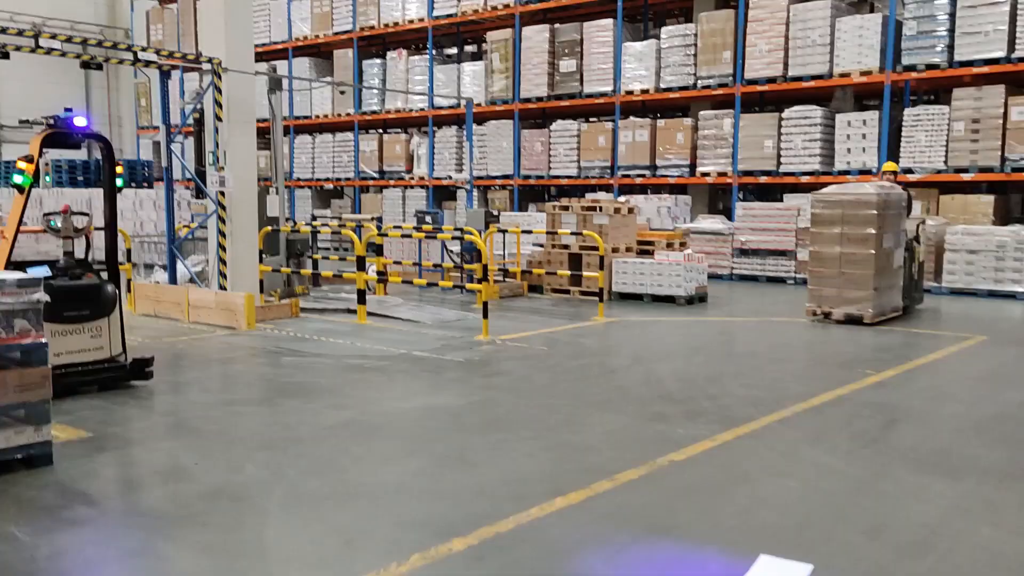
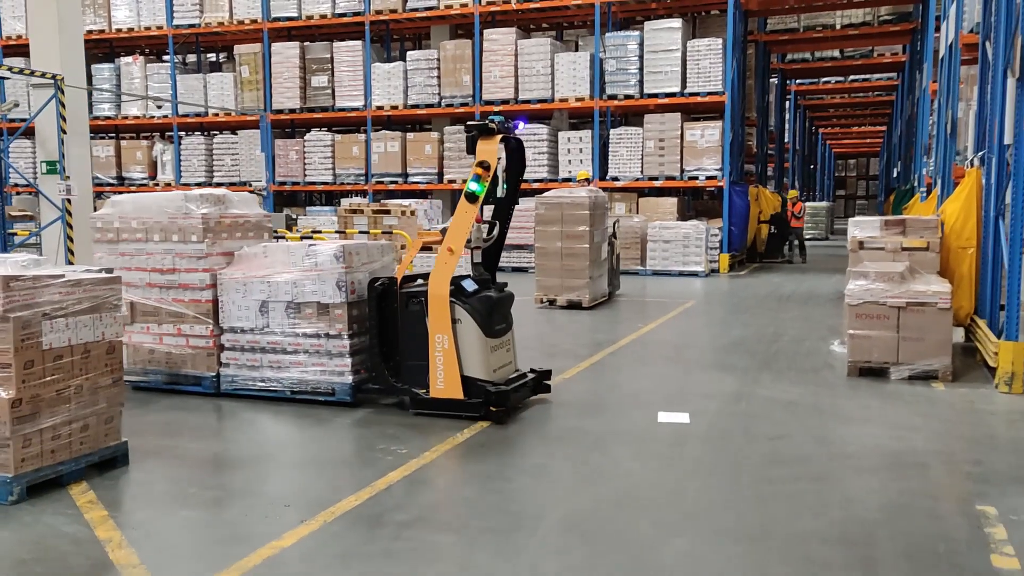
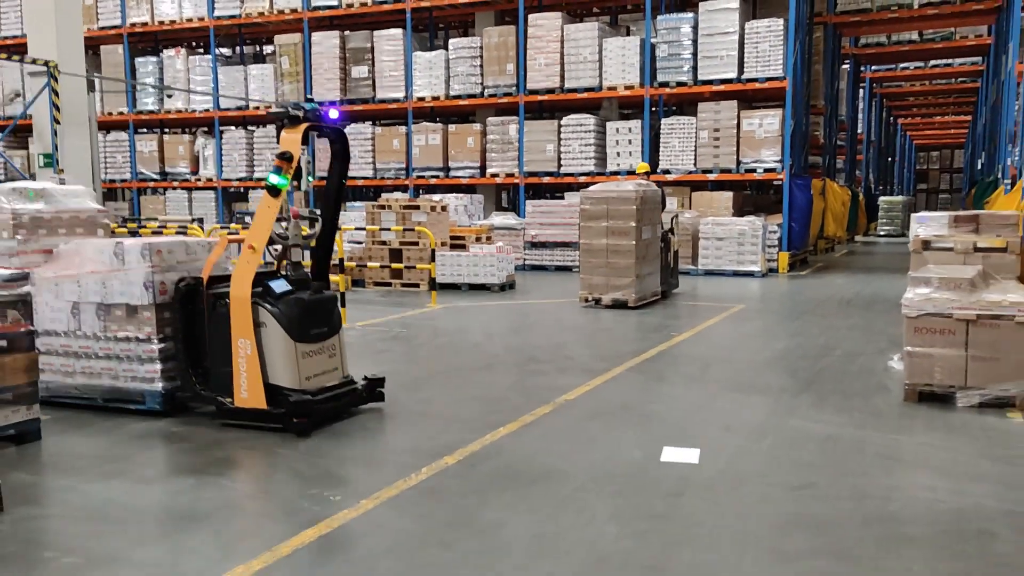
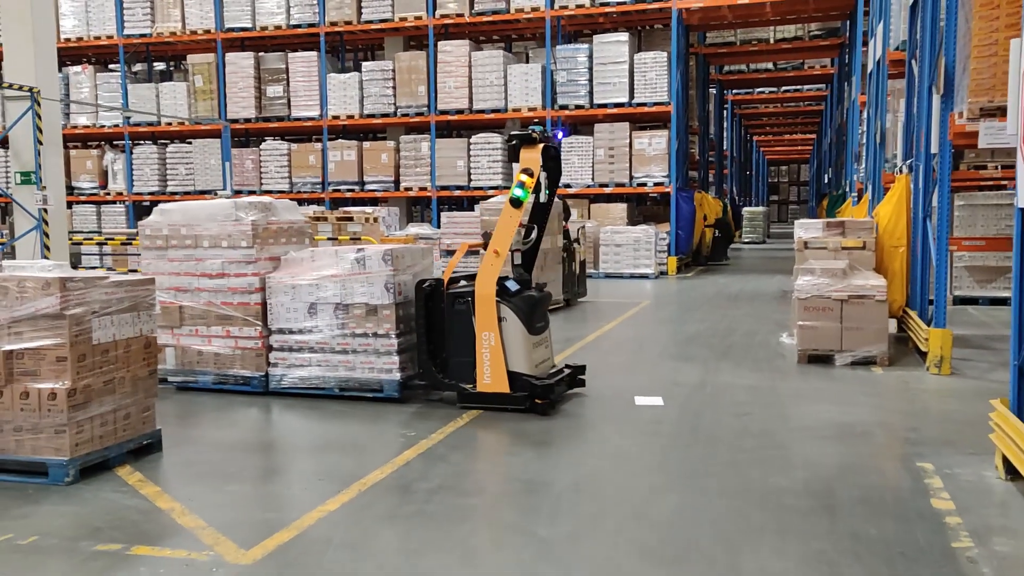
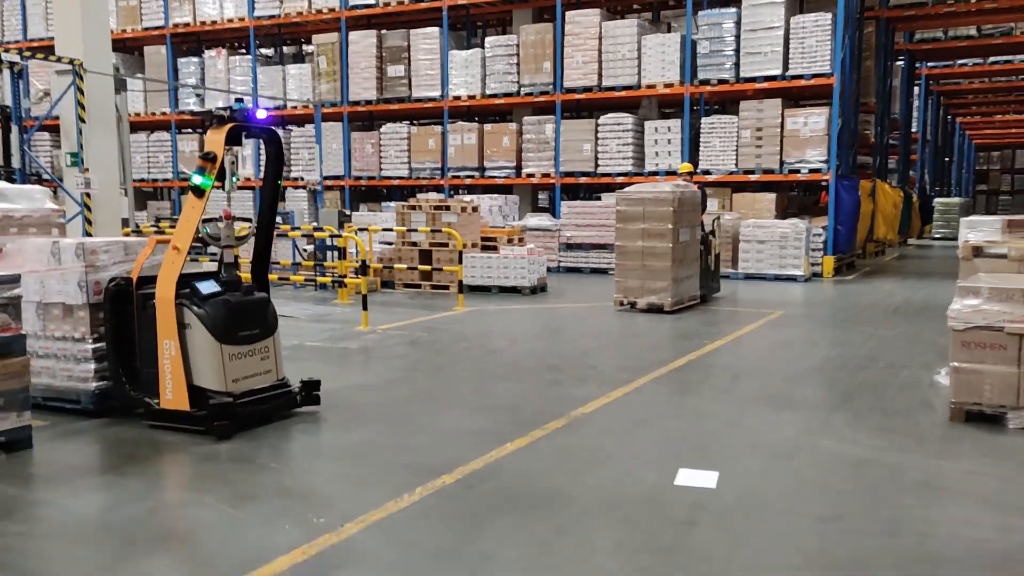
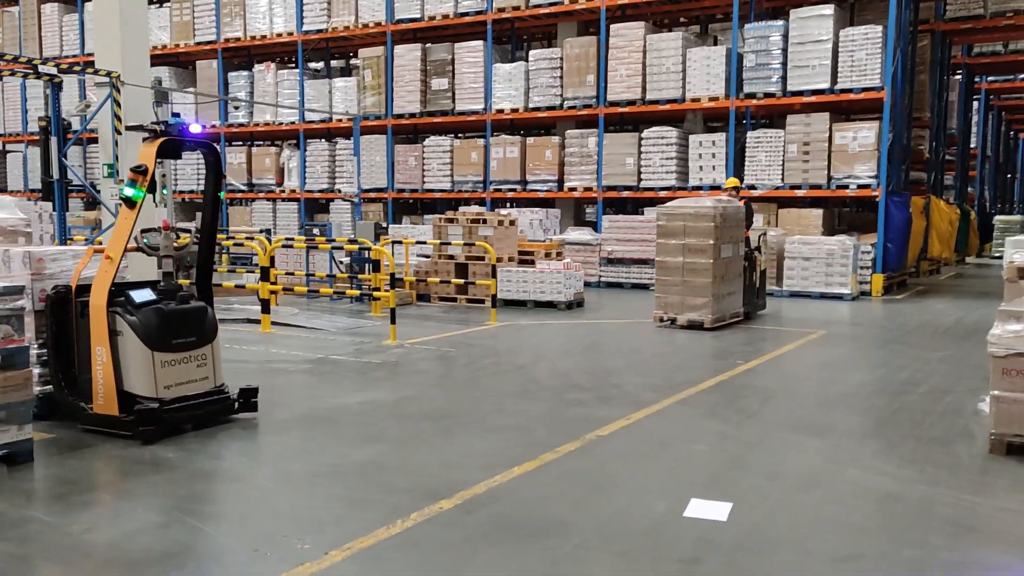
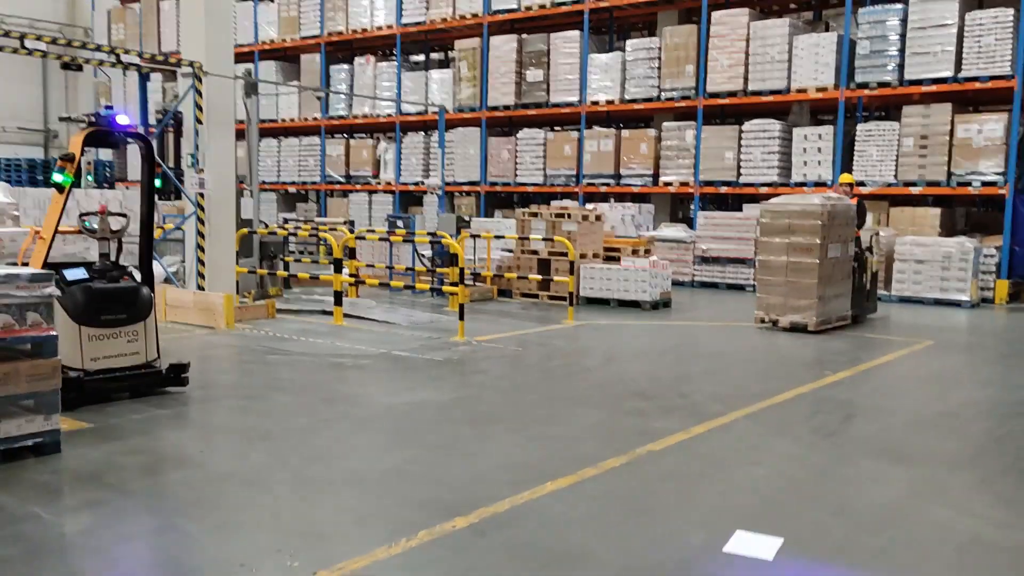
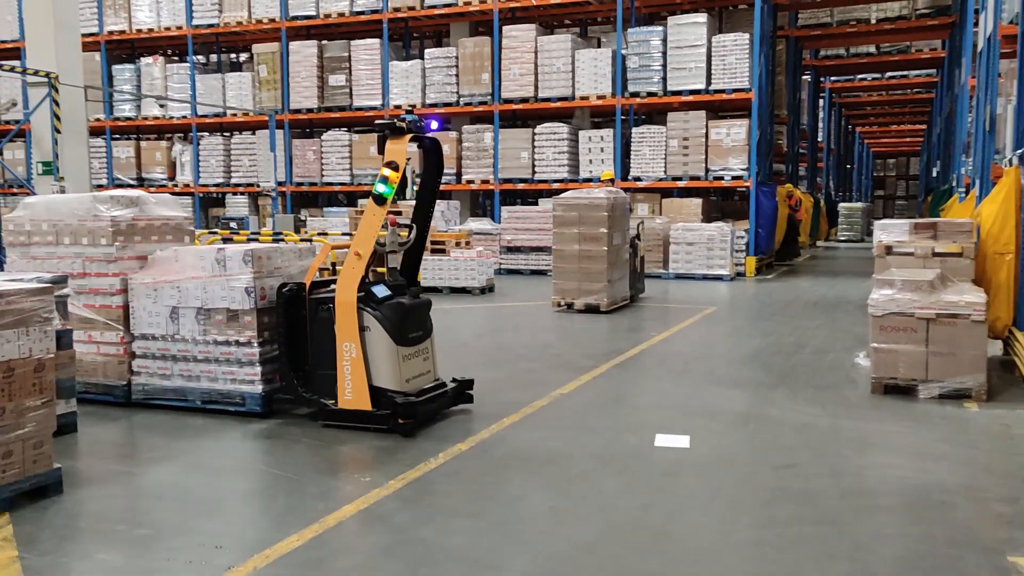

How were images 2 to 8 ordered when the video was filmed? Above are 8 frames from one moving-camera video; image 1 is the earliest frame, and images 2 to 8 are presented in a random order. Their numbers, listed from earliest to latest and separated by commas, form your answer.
7, 6, 5, 3, 8, 2, 4
